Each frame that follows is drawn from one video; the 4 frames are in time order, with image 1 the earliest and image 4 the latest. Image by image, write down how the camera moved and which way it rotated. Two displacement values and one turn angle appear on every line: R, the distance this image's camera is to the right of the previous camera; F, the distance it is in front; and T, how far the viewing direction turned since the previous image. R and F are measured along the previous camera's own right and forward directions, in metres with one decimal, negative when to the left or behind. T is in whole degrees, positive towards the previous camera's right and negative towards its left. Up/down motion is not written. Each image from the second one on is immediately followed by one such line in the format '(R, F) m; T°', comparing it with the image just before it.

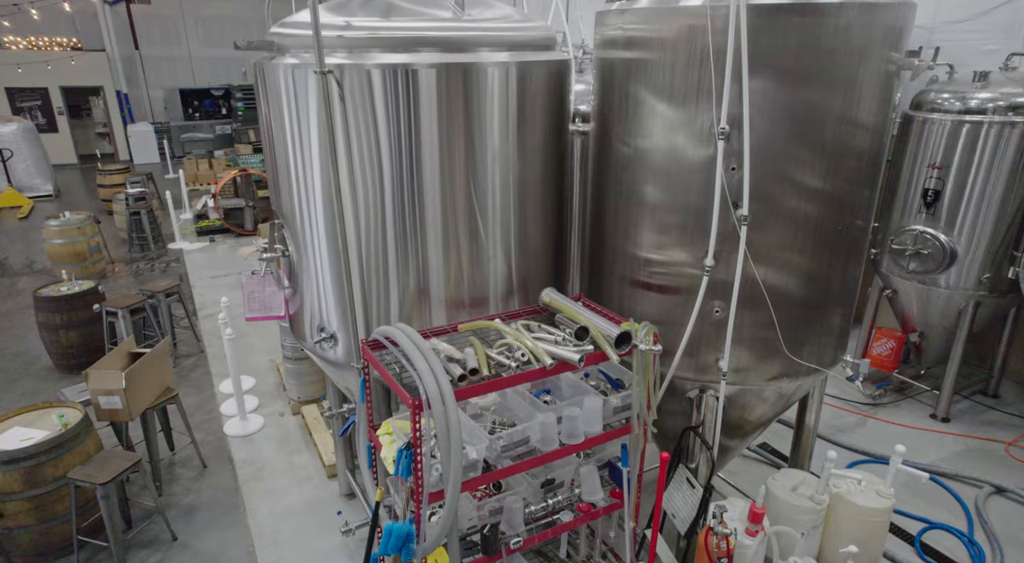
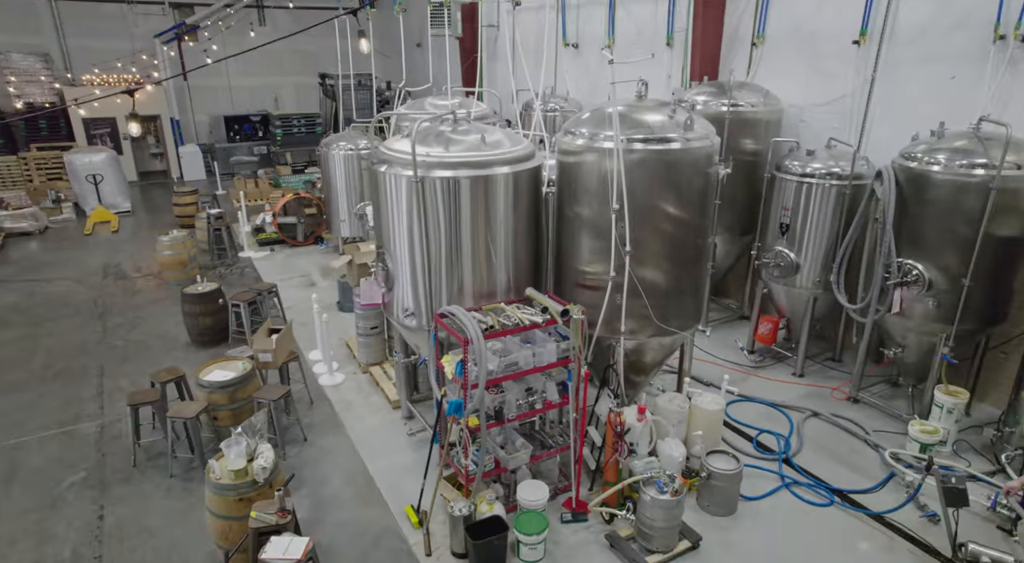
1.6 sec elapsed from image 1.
(0.0, -2.0) m; 0°
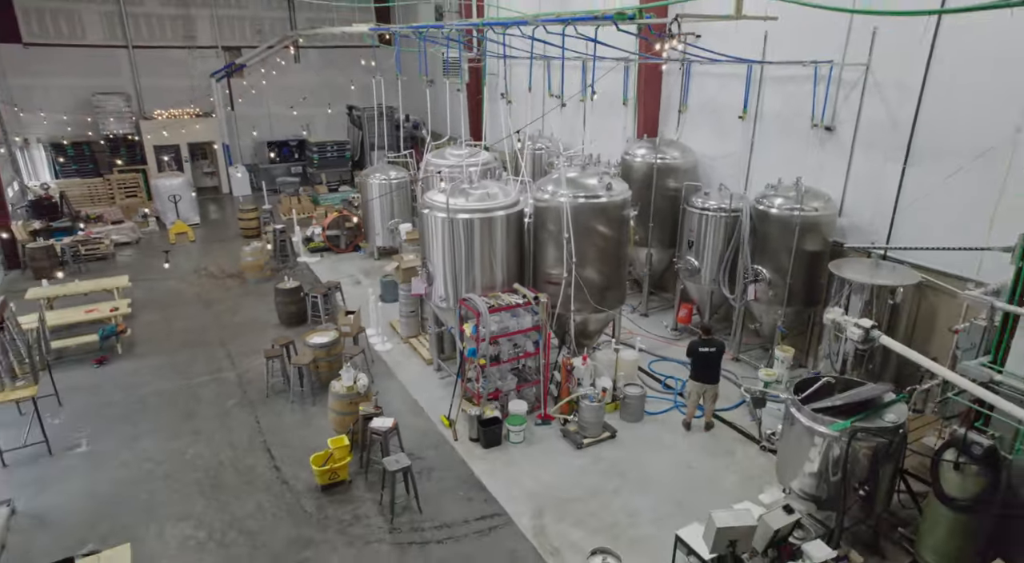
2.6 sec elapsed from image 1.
(+0.1, -2.7) m; 0°
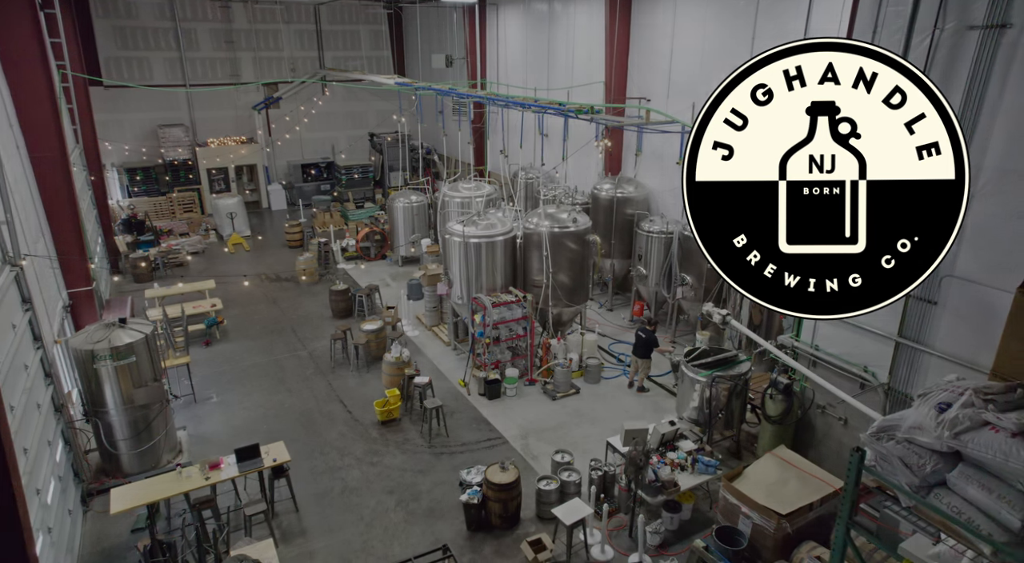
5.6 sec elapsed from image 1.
(+0.1, -2.9) m; 0°
